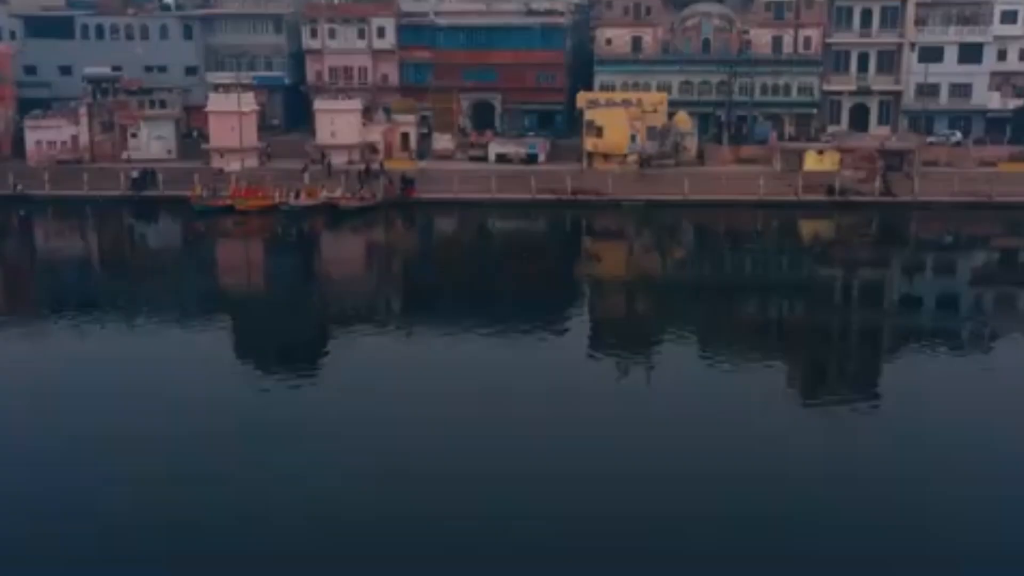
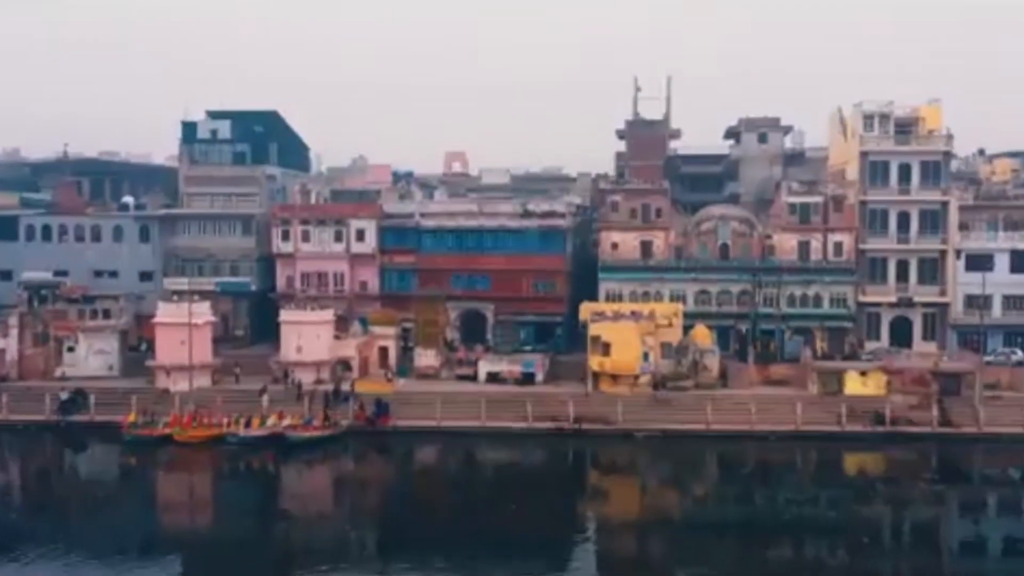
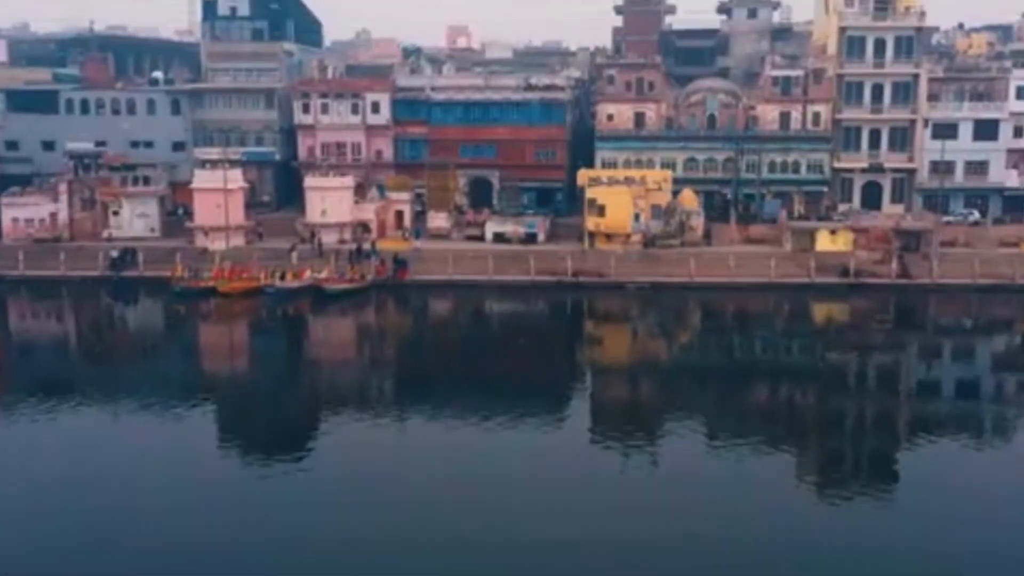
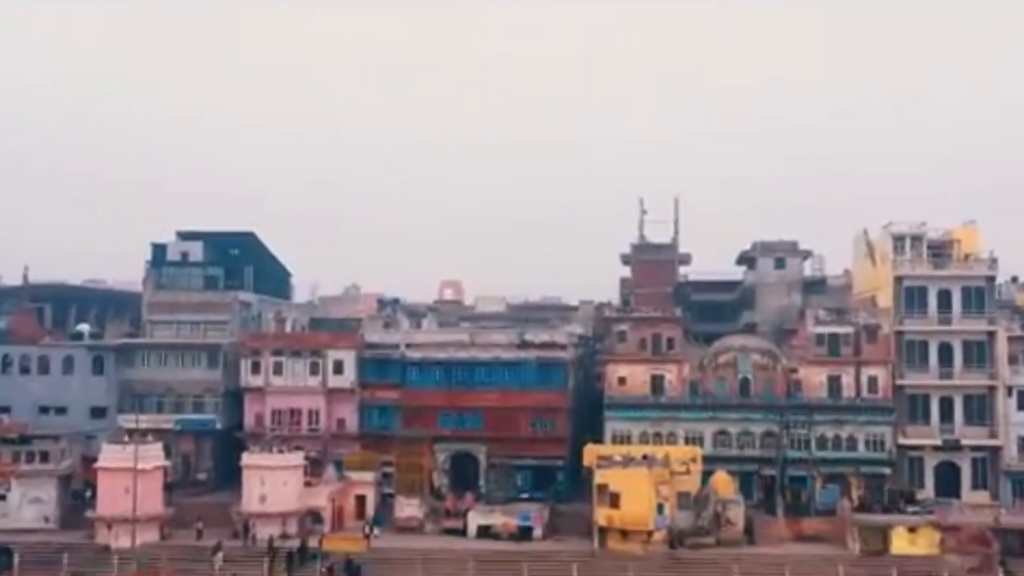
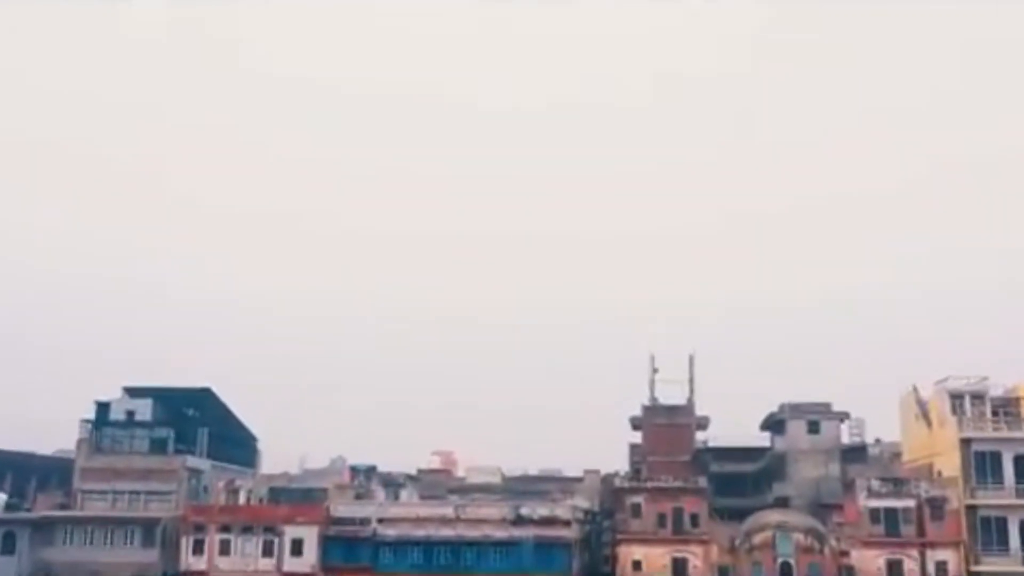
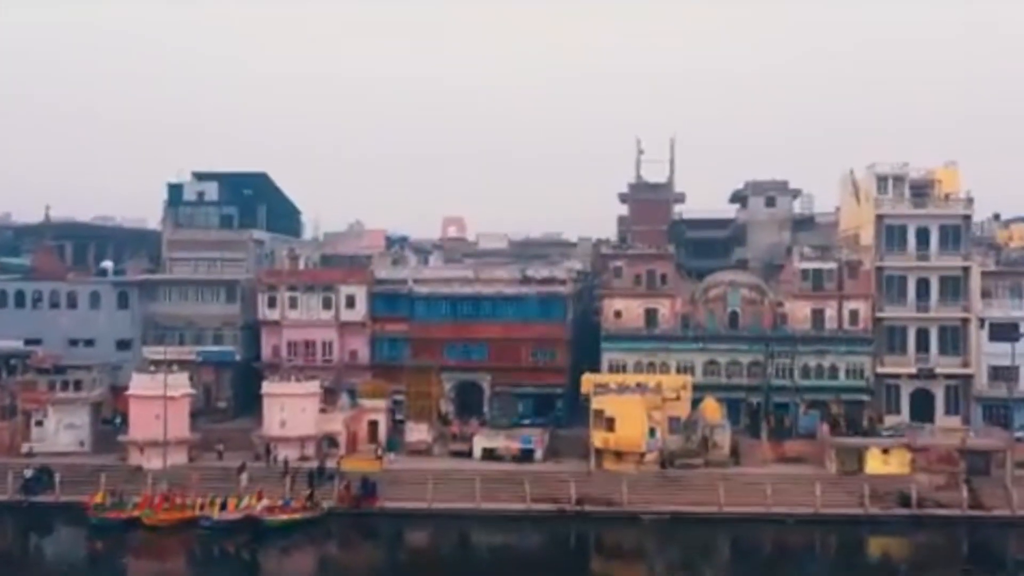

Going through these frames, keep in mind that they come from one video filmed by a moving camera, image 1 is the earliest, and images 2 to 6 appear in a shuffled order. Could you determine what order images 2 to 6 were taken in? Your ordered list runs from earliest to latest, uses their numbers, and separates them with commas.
3, 2, 6, 4, 5
